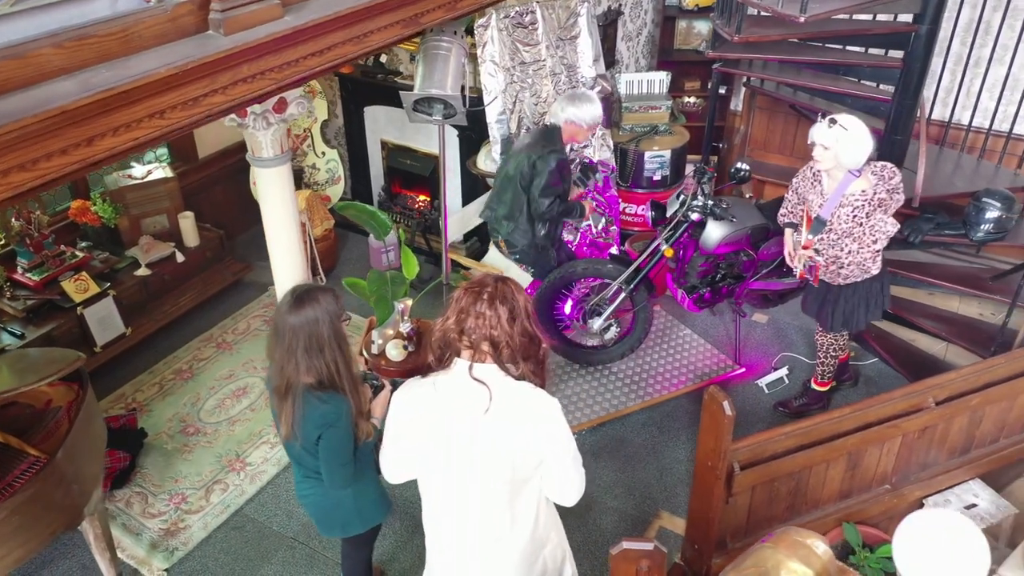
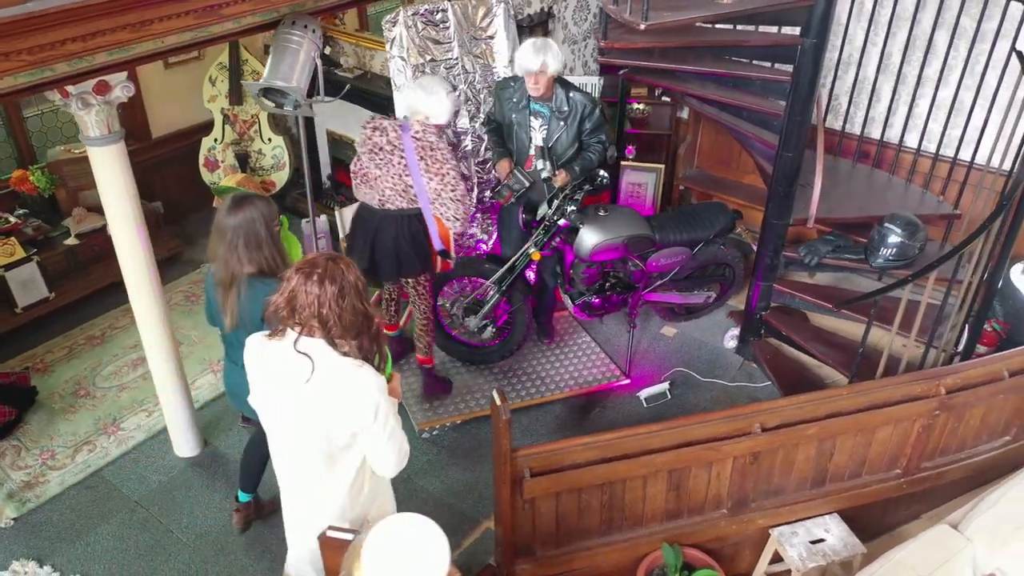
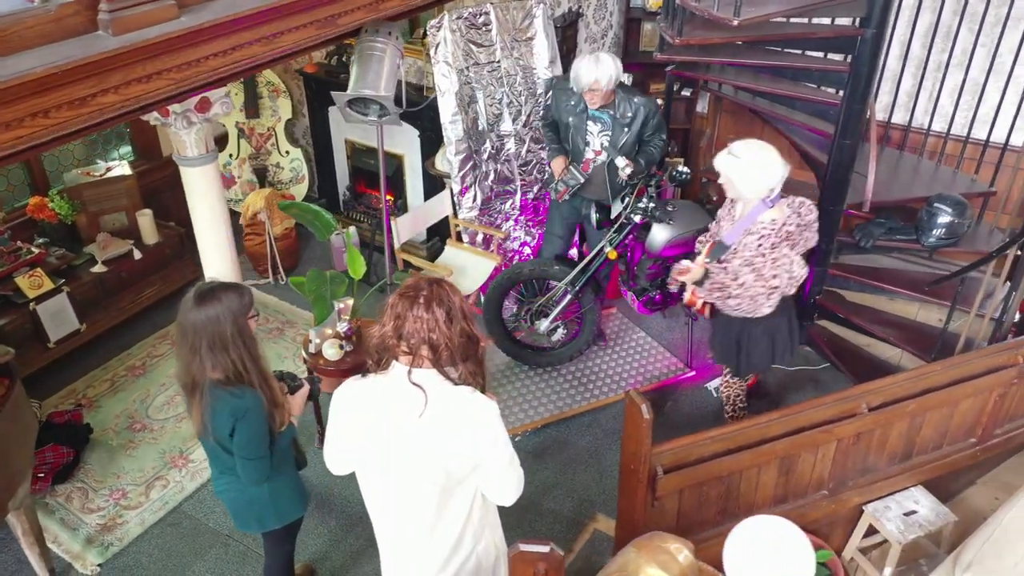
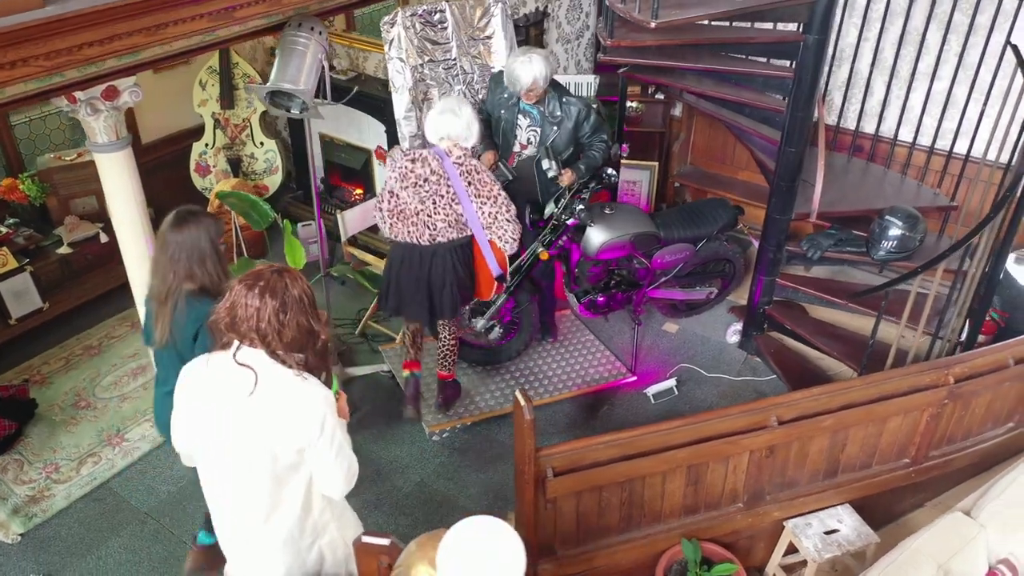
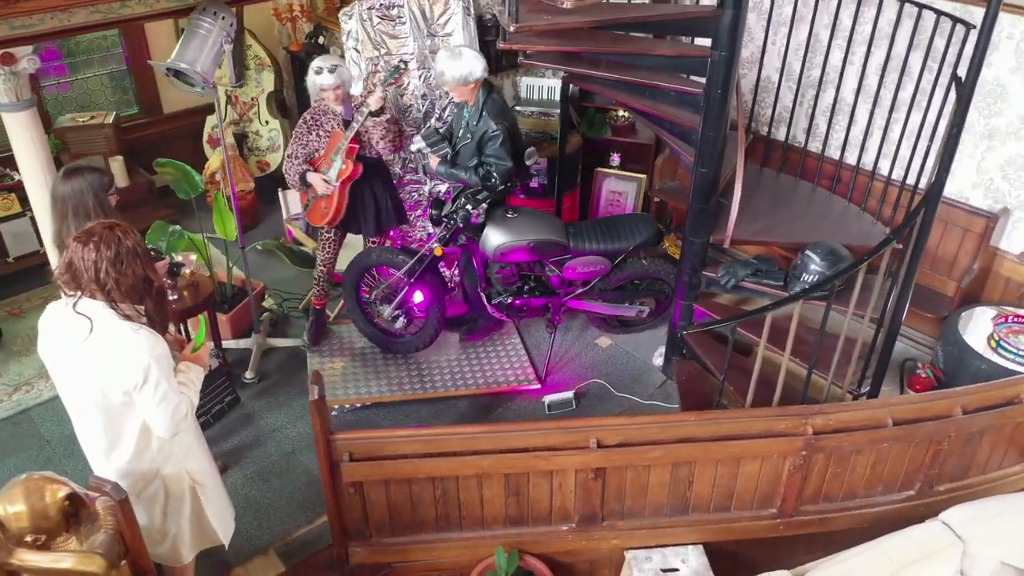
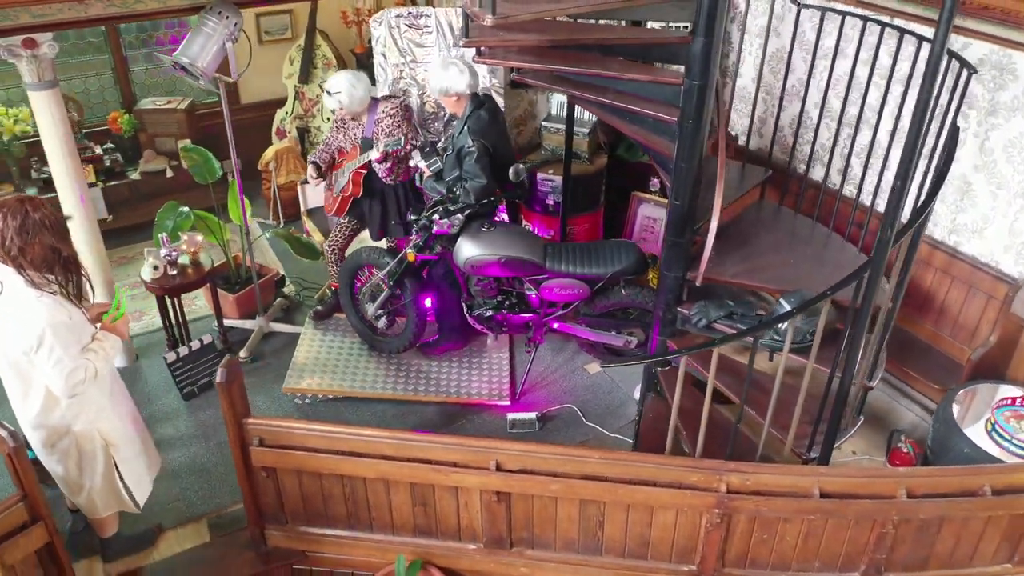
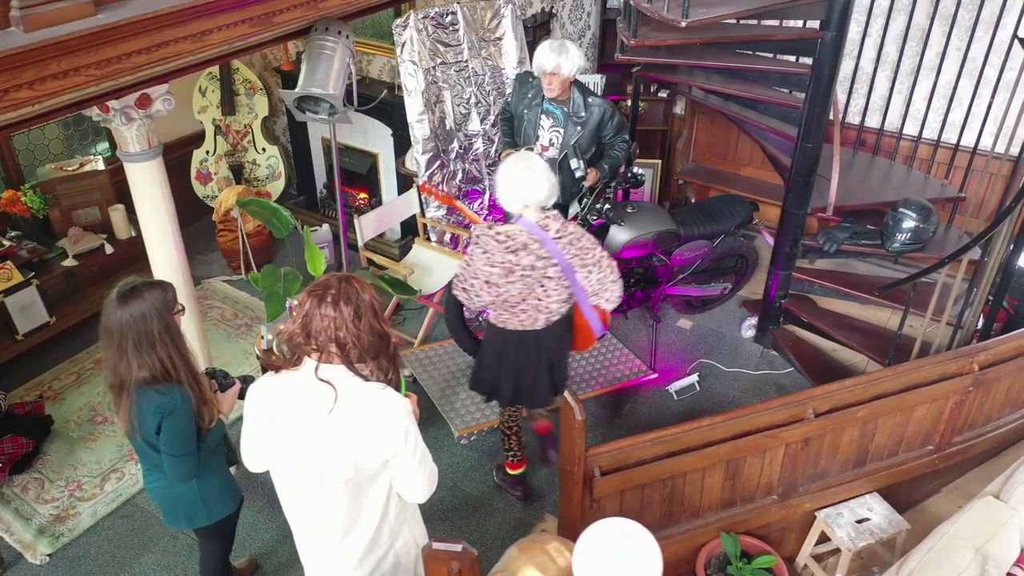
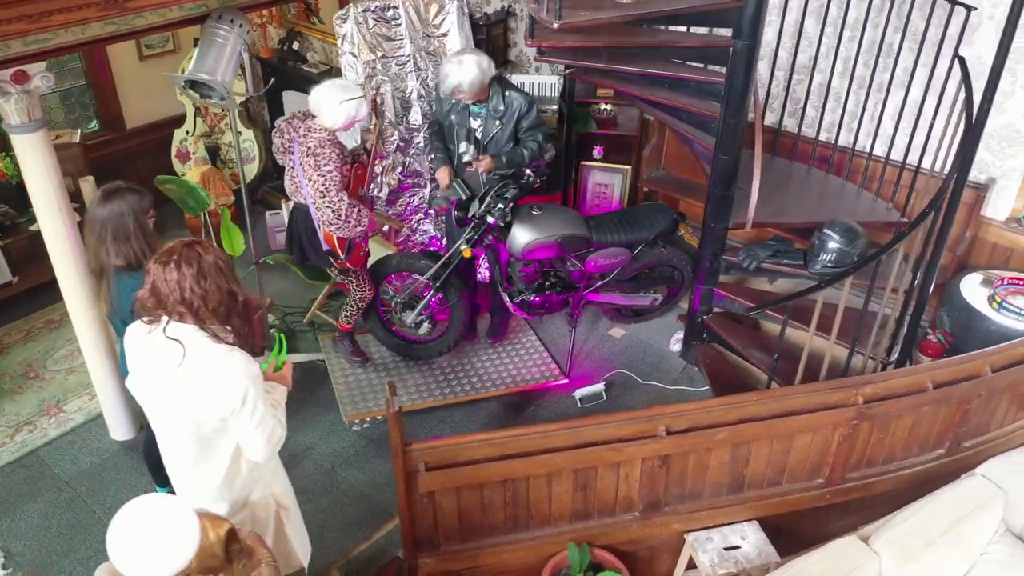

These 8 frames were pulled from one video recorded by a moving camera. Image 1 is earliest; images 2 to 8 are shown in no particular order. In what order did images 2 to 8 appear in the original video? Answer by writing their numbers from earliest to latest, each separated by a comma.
3, 7, 4, 2, 8, 5, 6
